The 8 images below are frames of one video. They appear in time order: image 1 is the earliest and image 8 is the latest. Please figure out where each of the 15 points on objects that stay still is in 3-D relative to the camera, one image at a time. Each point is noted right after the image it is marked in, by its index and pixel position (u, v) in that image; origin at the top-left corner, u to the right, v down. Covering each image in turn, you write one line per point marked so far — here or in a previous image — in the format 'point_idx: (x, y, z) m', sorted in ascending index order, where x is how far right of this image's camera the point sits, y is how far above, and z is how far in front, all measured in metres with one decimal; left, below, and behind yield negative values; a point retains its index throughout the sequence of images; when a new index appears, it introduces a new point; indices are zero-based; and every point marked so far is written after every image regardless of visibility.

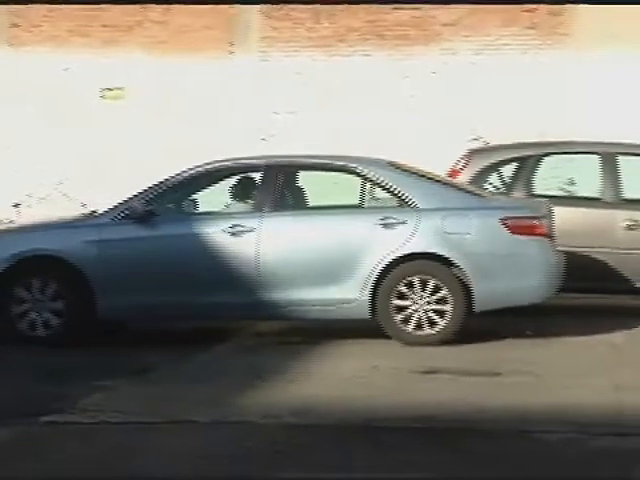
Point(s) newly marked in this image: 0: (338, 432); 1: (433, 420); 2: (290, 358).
0: (+0.1, -1.0, +6.2) m
1: (+0.6, -1.0, +6.5) m
2: (-0.4, -0.9, +8.3) m
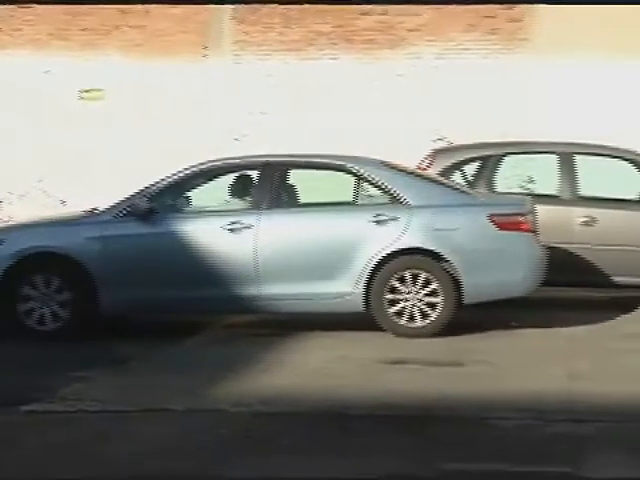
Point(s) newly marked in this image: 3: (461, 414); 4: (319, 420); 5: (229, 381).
0: (-0.1, -1.0, +6.5) m
1: (+0.5, -1.0, +6.8) m
2: (-0.4, -0.8, +8.7) m
3: (+0.8, -1.0, +6.7) m
4: (0.0, -1.0, +6.7) m
5: (-0.6, -0.9, +7.6) m
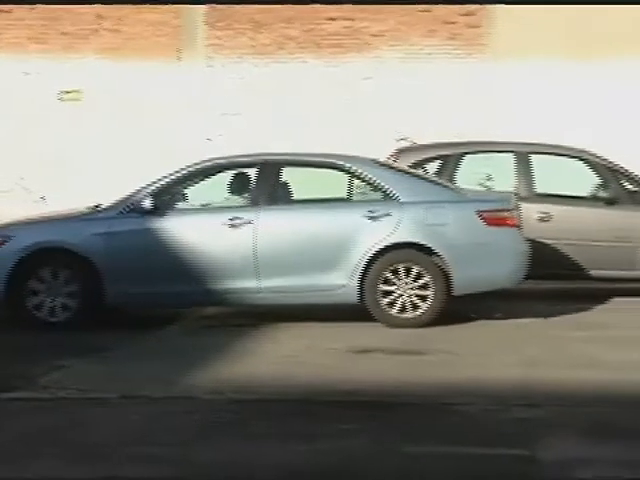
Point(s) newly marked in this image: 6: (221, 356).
0: (-0.2, -1.0, +6.8) m
1: (+0.3, -1.0, +7.1) m
2: (-0.6, -0.8, +9.0) m
3: (+0.6, -1.0, +7.0) m
4: (-0.2, -1.0, +7.0) m
5: (-0.8, -0.9, +7.9) m
6: (-0.7, -0.8, +8.4) m
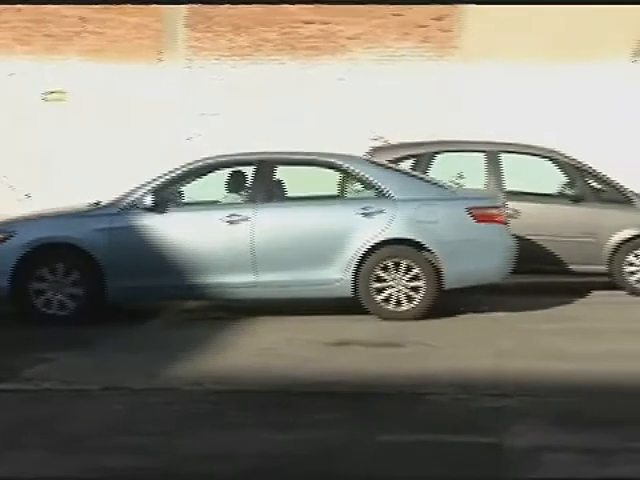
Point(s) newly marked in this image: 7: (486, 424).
0: (-0.4, -1.0, +7.1) m
1: (+0.2, -0.9, +7.4) m
2: (-0.8, -0.7, +9.2) m
3: (+0.5, -0.9, +7.2) m
4: (-0.3, -1.0, +7.2) m
5: (-0.9, -0.8, +8.2) m
6: (-0.9, -0.8, +8.7) m
7: (+0.9, -1.0, +6.6) m
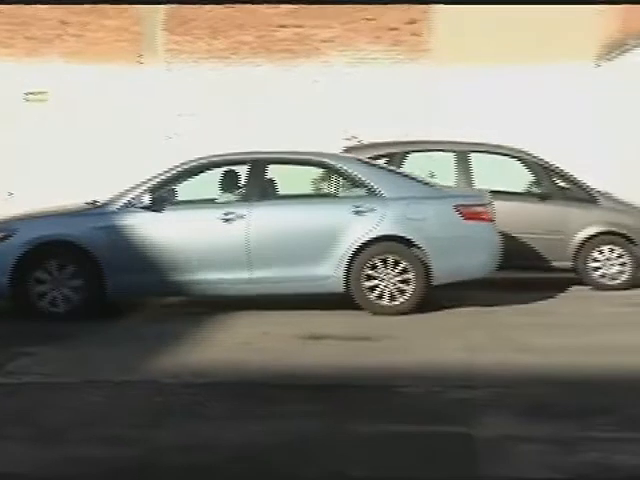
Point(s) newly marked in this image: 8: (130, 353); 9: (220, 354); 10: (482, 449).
0: (-0.5, -0.9, +7.3) m
1: (0.0, -0.9, +7.6) m
2: (-1.0, -0.7, +9.4) m
3: (+0.3, -0.9, +7.5) m
4: (-0.5, -0.9, +7.4) m
5: (-1.1, -0.8, +8.4) m
6: (-1.1, -0.8, +8.9) m
7: (+0.8, -1.0, +6.8) m
8: (-1.4, -0.8, +8.3) m
9: (-0.7, -0.8, +8.3) m
10: (+0.9, -1.1, +6.2) m
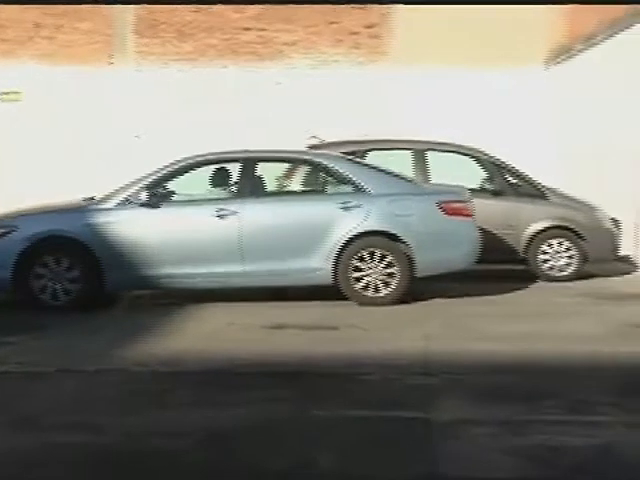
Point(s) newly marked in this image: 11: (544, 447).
0: (-0.8, -0.9, +7.6) m
1: (-0.2, -0.9, +7.9) m
2: (-1.3, -0.7, +9.7) m
3: (+0.1, -0.9, +7.8) m
4: (-0.7, -0.9, +7.8) m
5: (-1.4, -0.8, +8.7) m
6: (-1.3, -0.7, +9.2) m
7: (+0.6, -1.0, +7.2) m
8: (-1.6, -0.8, +8.6) m
9: (-1.0, -0.8, +8.6) m
10: (+0.6, -1.1, +6.6) m
11: (+1.2, -1.1, +6.3) m
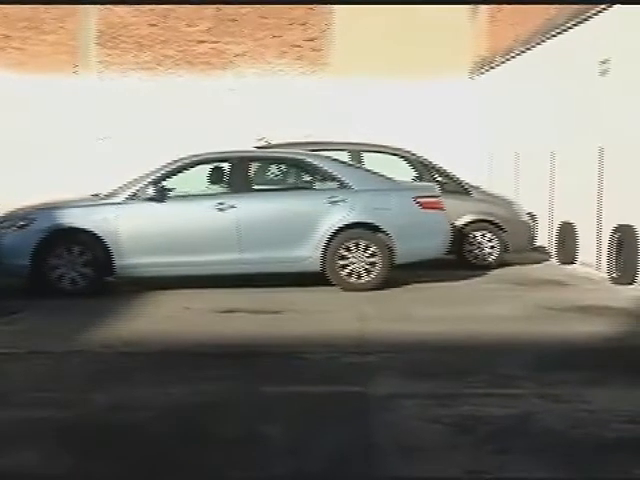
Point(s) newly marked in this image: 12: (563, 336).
0: (-1.2, -0.9, +8.4) m
1: (-0.6, -0.8, +8.7) m
2: (-1.7, -0.6, +10.5) m
3: (-0.3, -0.8, +8.6) m
4: (-1.1, -0.8, +8.5) m
5: (-1.8, -0.7, +9.4) m
6: (-1.8, -0.7, +9.9) m
7: (+0.2, -0.9, +8.0) m
8: (-2.0, -0.7, +9.4) m
9: (-1.4, -0.7, +9.4) m
10: (+0.3, -1.0, +7.4) m
11: (+0.9, -1.1, +7.1) m
12: (+1.9, -0.8, +9.2) m
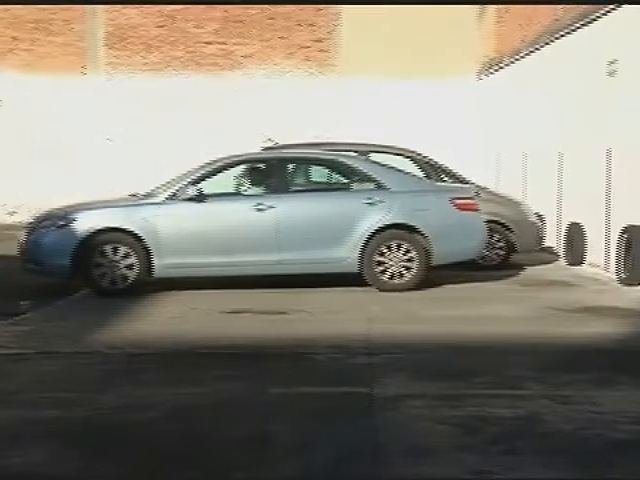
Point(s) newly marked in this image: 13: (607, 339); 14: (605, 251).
0: (-1.1, -0.9, +8.4) m
1: (-0.6, -0.8, +8.7) m
2: (-1.7, -0.6, +10.5) m
3: (-0.2, -0.8, +8.6) m
4: (-1.1, -0.9, +8.5) m
5: (-1.7, -0.7, +9.4) m
6: (-1.7, -0.7, +9.9) m
7: (+0.3, -0.9, +8.0) m
8: (-2.0, -0.7, +9.4) m
9: (-1.3, -0.7, +9.4) m
10: (+0.3, -1.0, +7.4) m
11: (+0.9, -1.1, +7.1) m
12: (+2.0, -0.8, +9.2) m
13: (+2.3, -0.8, +9.1) m
14: (+3.3, -0.1, +13.4) m
